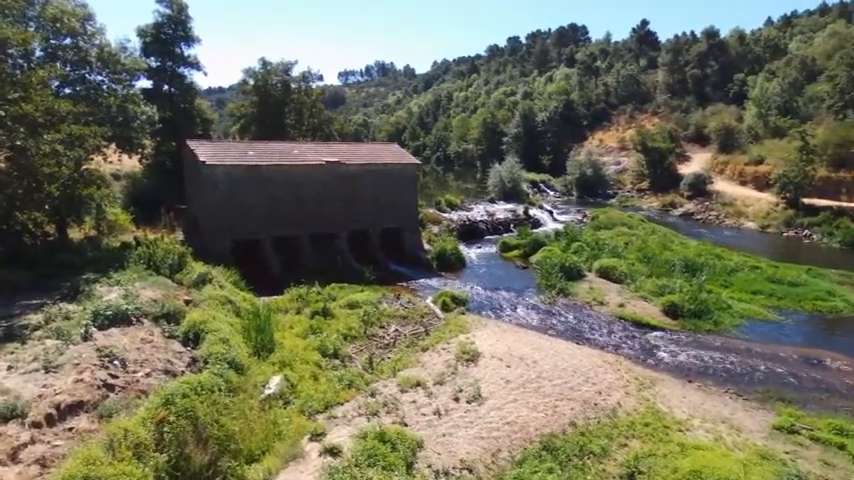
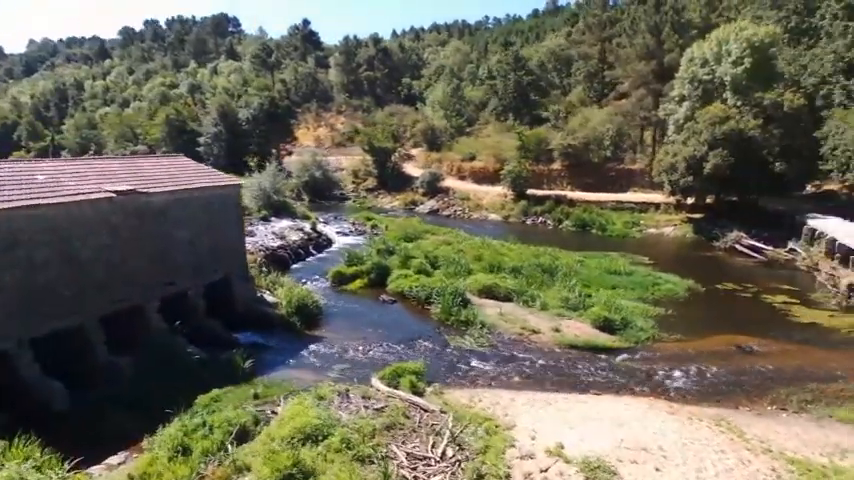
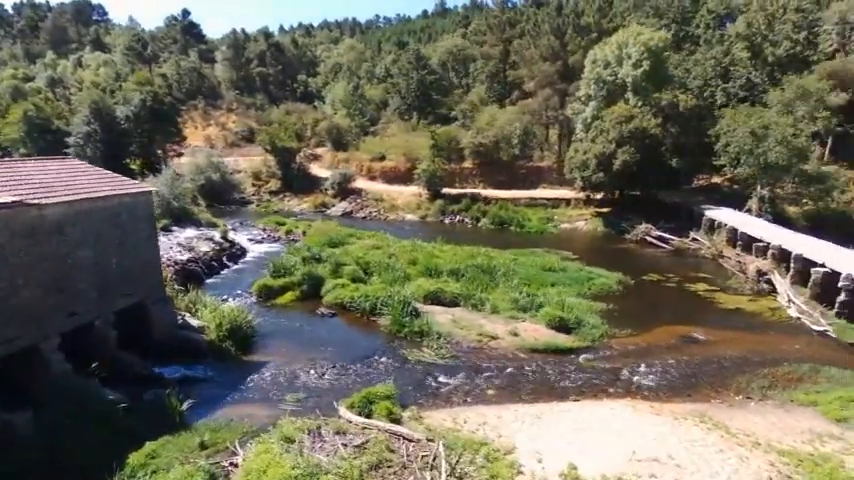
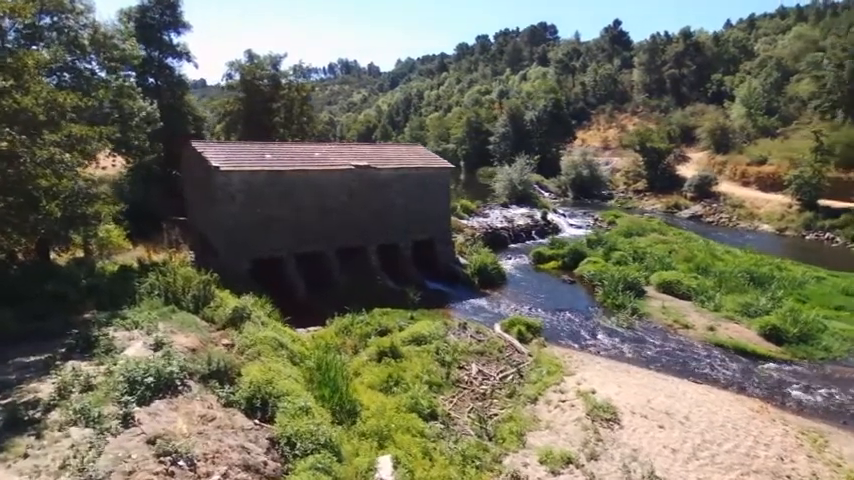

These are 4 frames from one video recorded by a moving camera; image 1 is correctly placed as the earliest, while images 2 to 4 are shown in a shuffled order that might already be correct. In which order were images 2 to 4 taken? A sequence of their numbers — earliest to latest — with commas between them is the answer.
4, 2, 3
